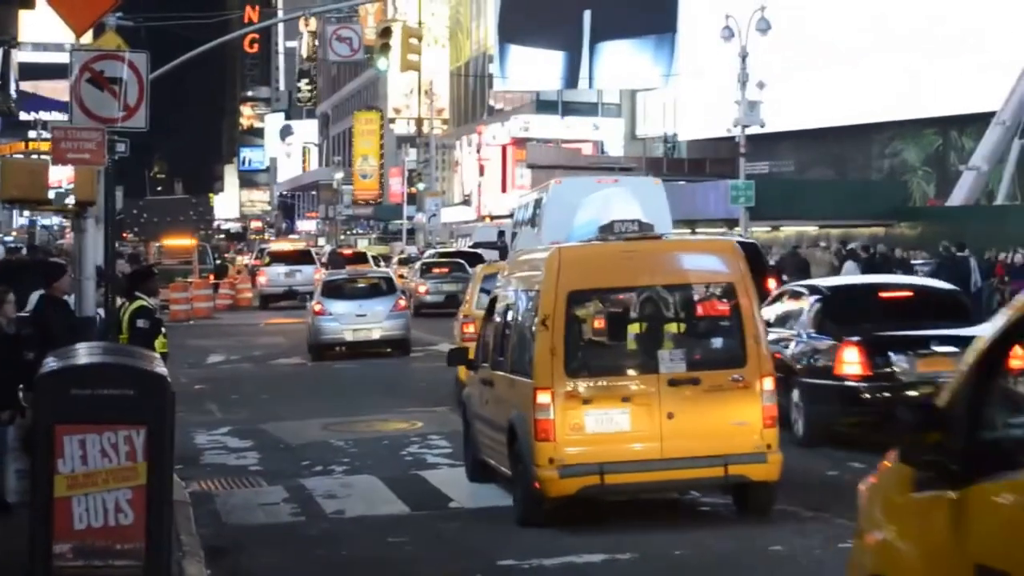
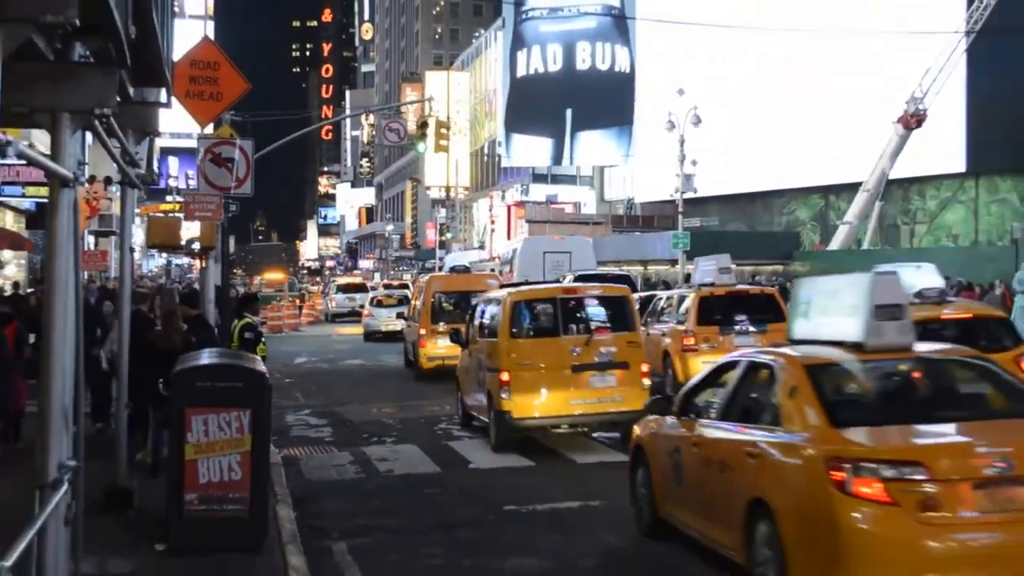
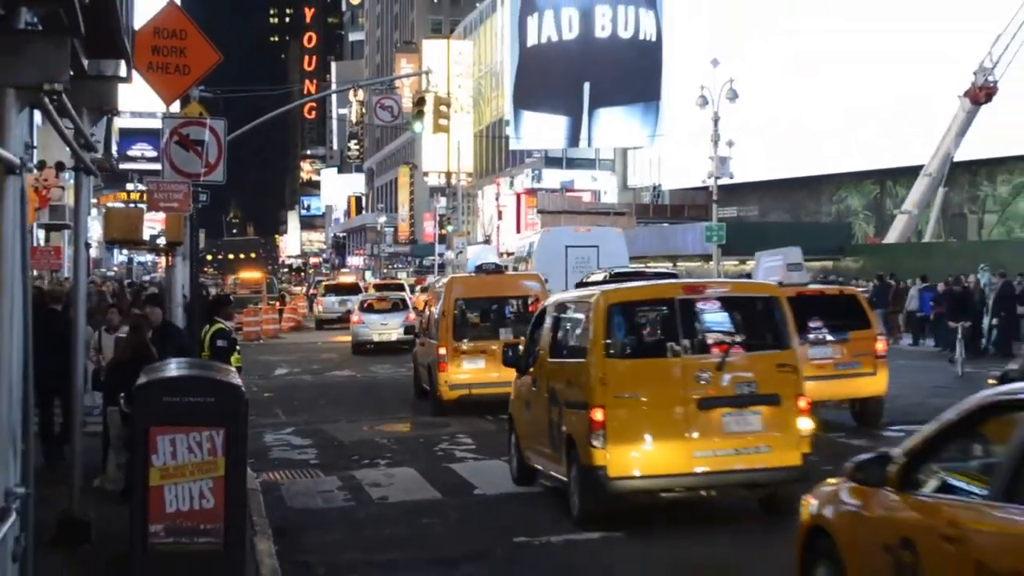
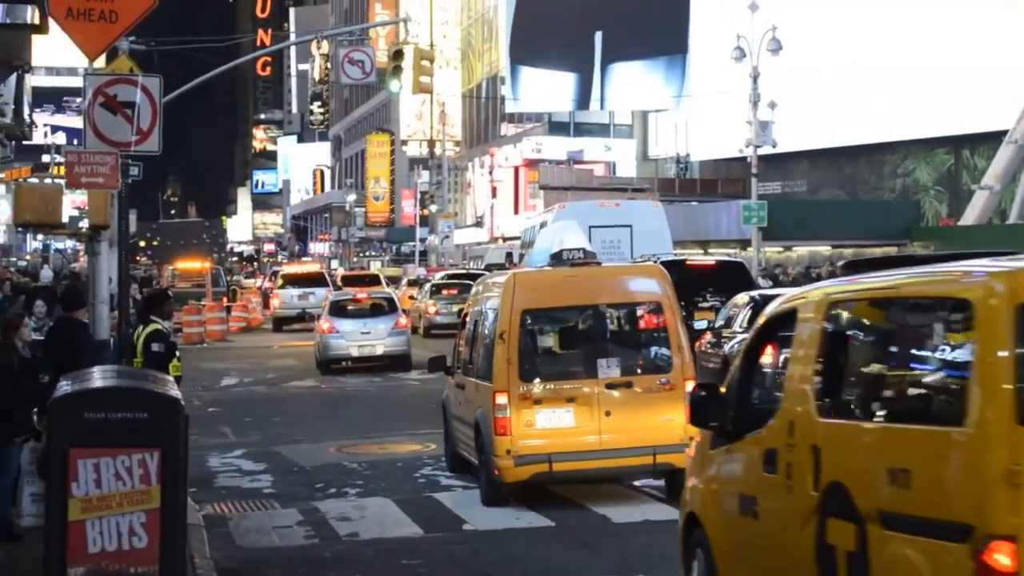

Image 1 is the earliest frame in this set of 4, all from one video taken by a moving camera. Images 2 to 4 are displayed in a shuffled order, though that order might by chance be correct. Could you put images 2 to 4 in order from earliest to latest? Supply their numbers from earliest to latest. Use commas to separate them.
4, 3, 2
